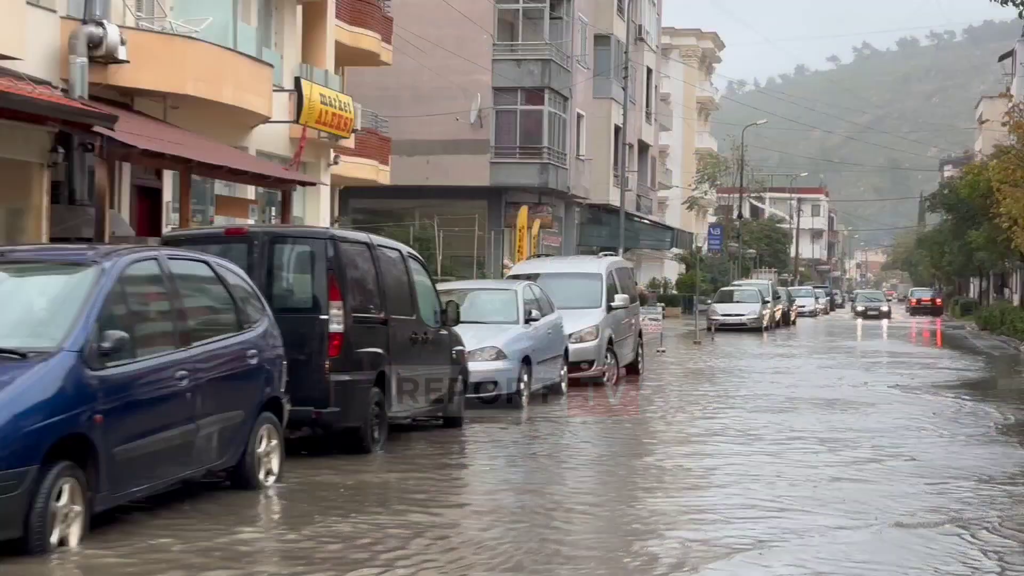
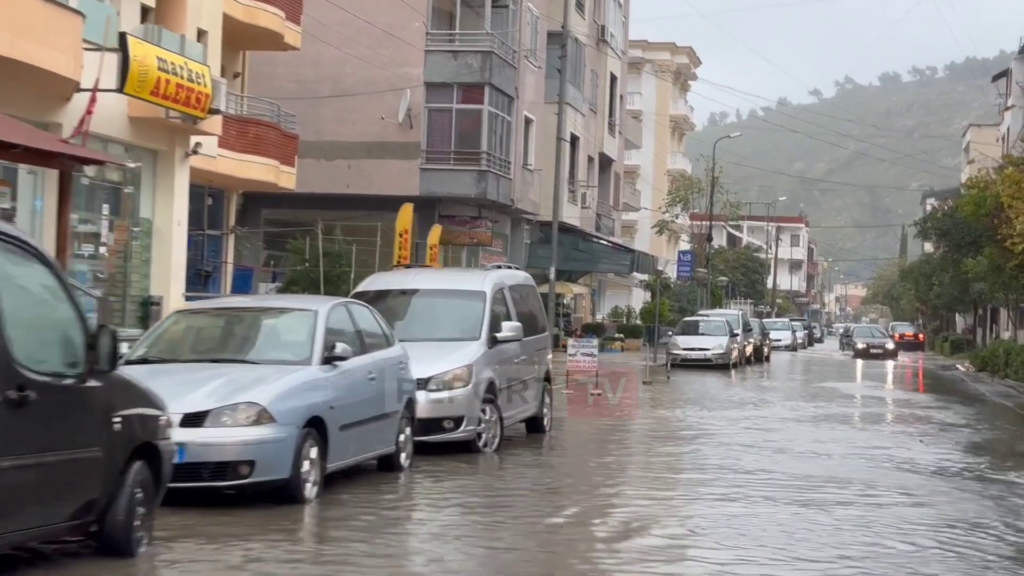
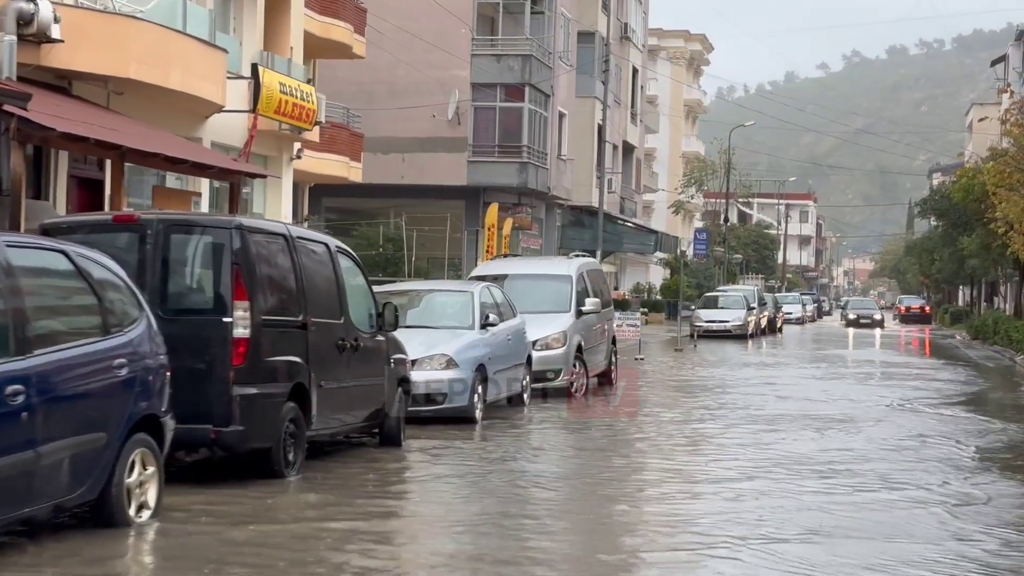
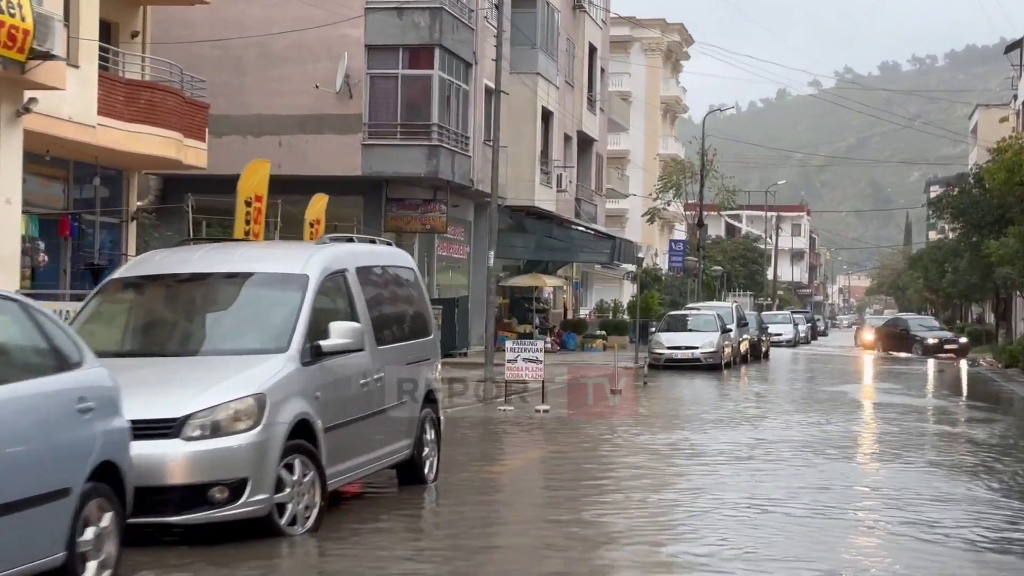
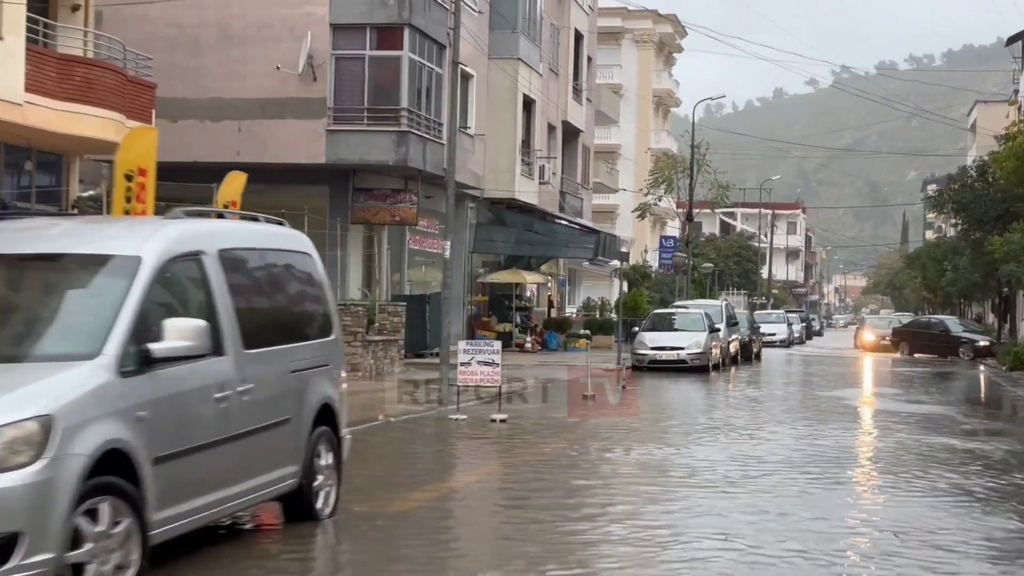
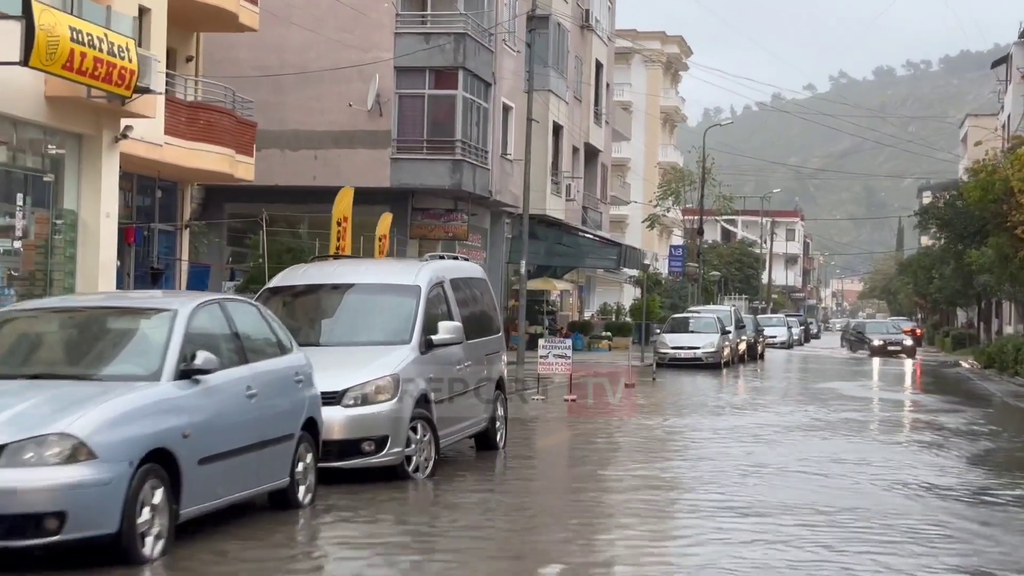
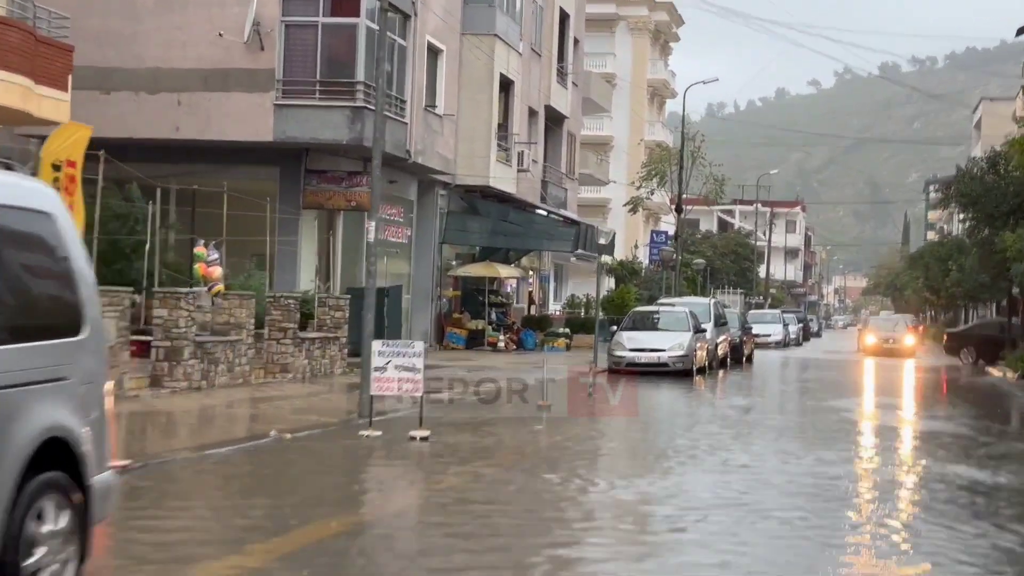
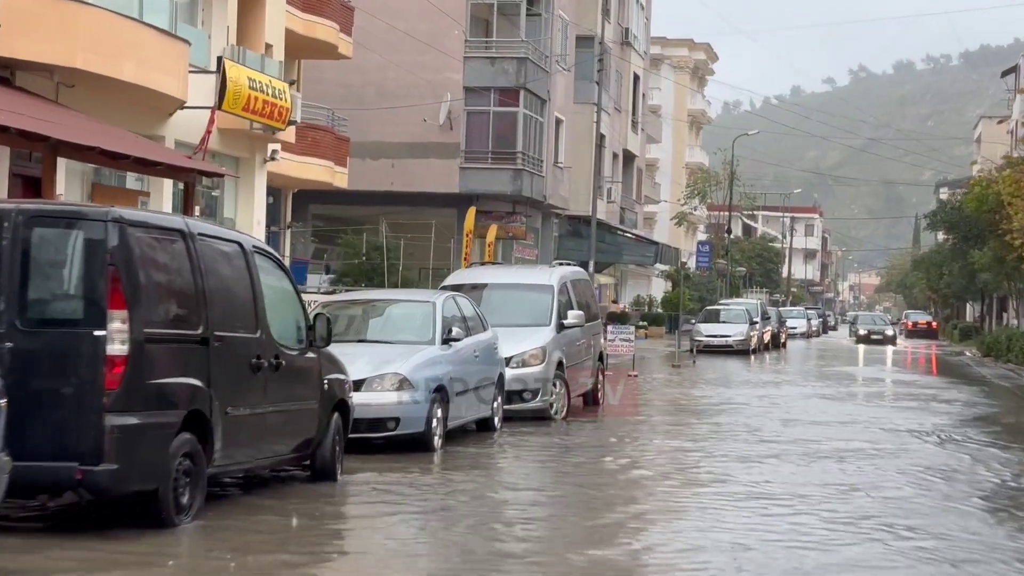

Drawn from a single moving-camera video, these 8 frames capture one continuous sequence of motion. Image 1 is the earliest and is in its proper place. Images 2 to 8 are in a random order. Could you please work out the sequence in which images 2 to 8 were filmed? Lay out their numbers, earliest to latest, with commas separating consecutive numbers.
3, 8, 2, 6, 4, 5, 7
